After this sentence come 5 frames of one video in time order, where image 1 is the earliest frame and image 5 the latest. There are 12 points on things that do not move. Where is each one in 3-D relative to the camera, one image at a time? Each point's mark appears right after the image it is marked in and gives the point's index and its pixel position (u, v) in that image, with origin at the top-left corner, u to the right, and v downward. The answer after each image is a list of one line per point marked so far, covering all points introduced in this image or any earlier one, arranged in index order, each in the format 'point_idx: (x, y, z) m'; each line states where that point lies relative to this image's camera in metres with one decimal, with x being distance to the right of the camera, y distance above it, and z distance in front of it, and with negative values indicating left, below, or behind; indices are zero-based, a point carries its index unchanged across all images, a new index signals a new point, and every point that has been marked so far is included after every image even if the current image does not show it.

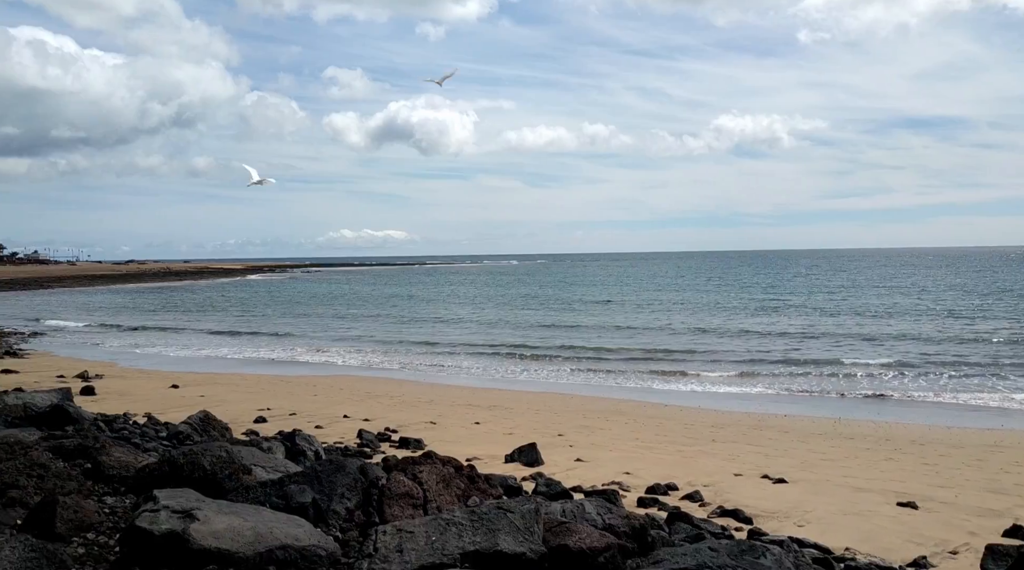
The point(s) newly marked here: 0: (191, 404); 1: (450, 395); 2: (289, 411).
0: (-6.5, -2.4, +17.3) m
1: (-1.3, -2.4, +18.3) m
2: (-4.1, -2.3, +15.7) m
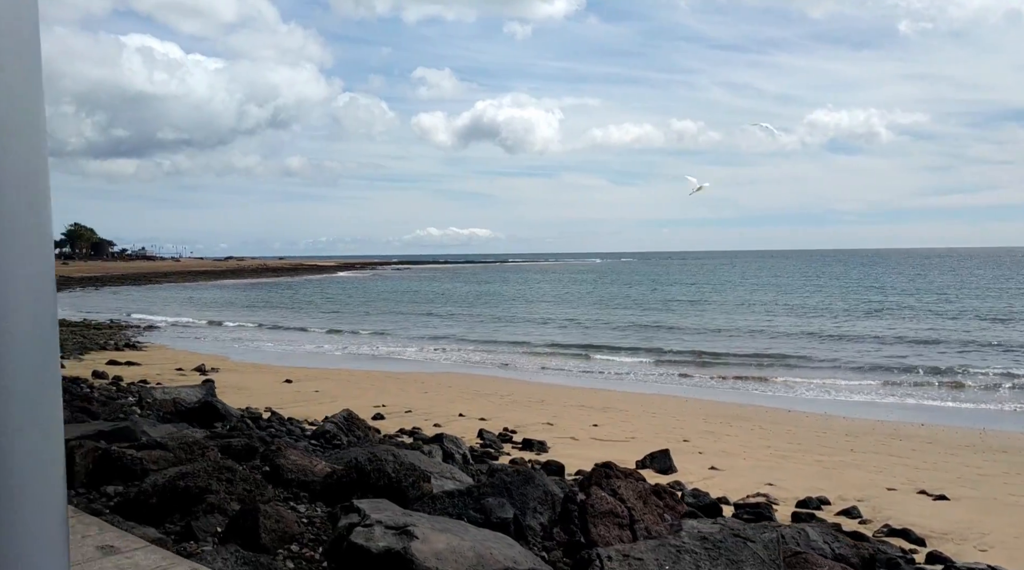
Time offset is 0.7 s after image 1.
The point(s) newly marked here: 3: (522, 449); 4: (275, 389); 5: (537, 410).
0: (-4.2, -2.3, +17.6) m
1: (+1.0, -2.3, +18.0) m
2: (-2.0, -2.3, +15.7) m
3: (+0.1, -2.2, +11.8) m
4: (-5.3, -2.3, +19.2) m
5: (+0.5, -2.3, +16.0) m
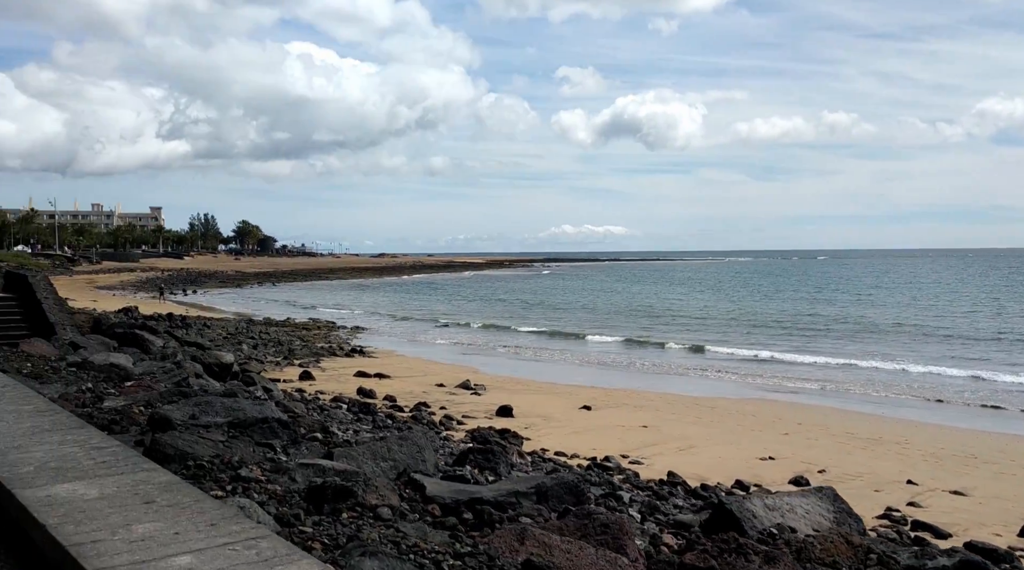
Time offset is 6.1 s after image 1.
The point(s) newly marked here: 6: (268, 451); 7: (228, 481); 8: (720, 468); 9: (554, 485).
0: (+2.2, -2.5, +13.8) m
1: (+7.4, -2.5, +13.4) m
2: (+4.0, -2.4, +11.6) m
3: (+5.5, -2.4, +7.4) m
4: (+1.4, -2.5, +15.6) m
5: (+6.5, -2.5, +11.4) m
6: (-1.7, -1.1, +5.9) m
7: (-1.5, -1.0, +4.6) m
8: (+2.8, -2.4, +11.4) m
9: (+0.2, -1.2, +5.1) m
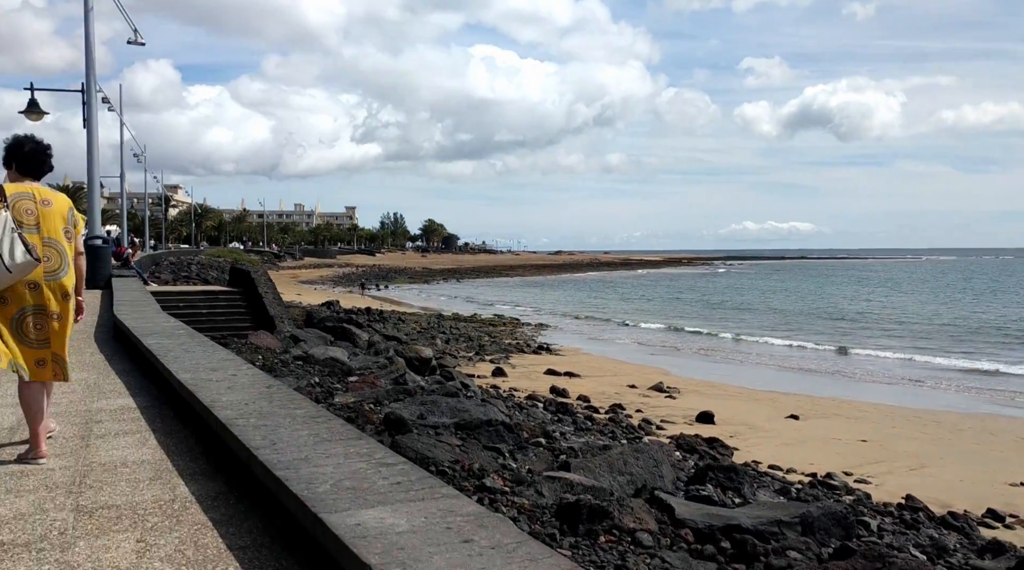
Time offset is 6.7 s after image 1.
0: (+5.3, -2.5, +12.7) m
1: (+10.3, -2.6, +11.2) m
2: (+6.7, -2.5, +10.1) m
3: (+7.2, -2.5, +5.7) m
4: (+4.8, -2.5, +14.6) m
5: (+9.0, -2.6, +9.5) m
6: (-0.1, -1.1, +5.7) m
7: (-0.2, -1.1, +4.4) m
8: (+5.4, -2.5, +10.3) m
9: (+1.6, -1.2, +4.6) m
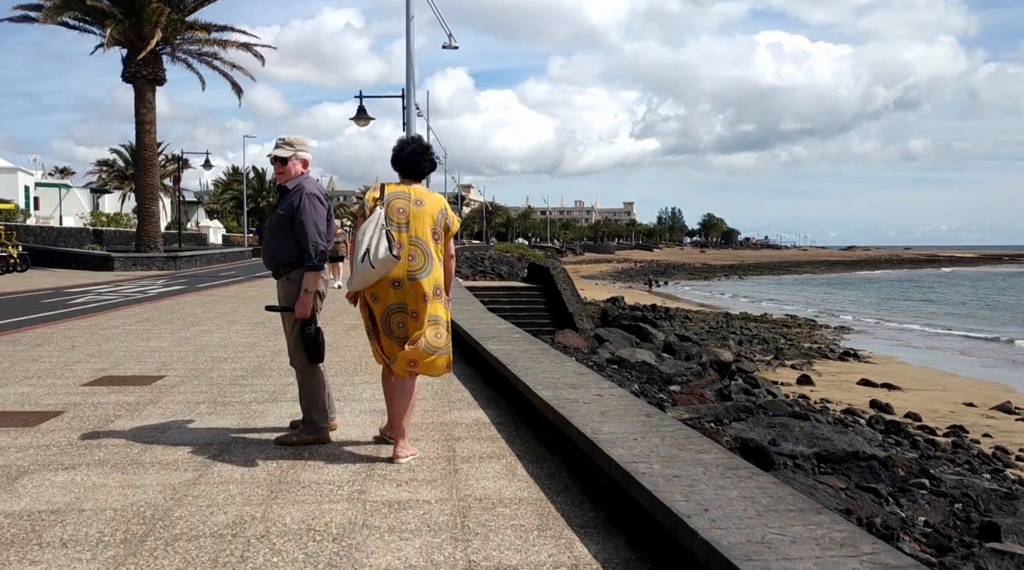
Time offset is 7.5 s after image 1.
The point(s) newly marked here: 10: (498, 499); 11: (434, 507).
0: (+9.3, -2.6, +9.6) m
1: (+13.6, -2.8, +6.7) m
2: (+9.8, -2.7, +6.8) m
3: (+9.0, -2.7, +2.4) m
4: (+9.5, -2.6, +11.6) m
5: (+11.9, -2.8, +5.4) m
6: (+2.1, -1.2, +4.7) m
7: (+1.5, -1.1, +3.5) m
8: (+8.7, -2.6, +7.3) m
9: (+3.3, -1.3, +3.1) m
10: (-0.1, -0.7, +3.0) m
11: (-0.3, -0.7, +2.9) m
